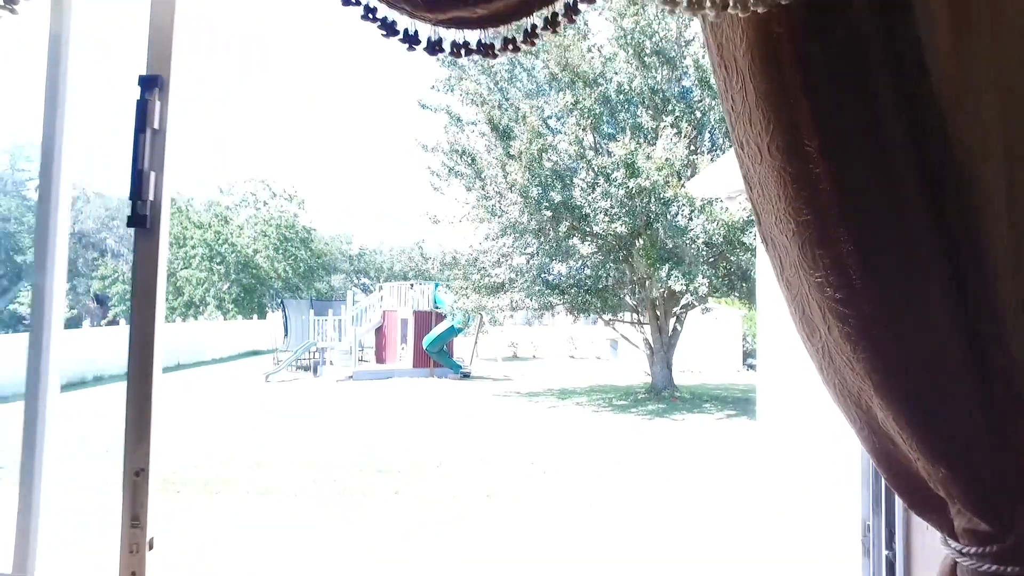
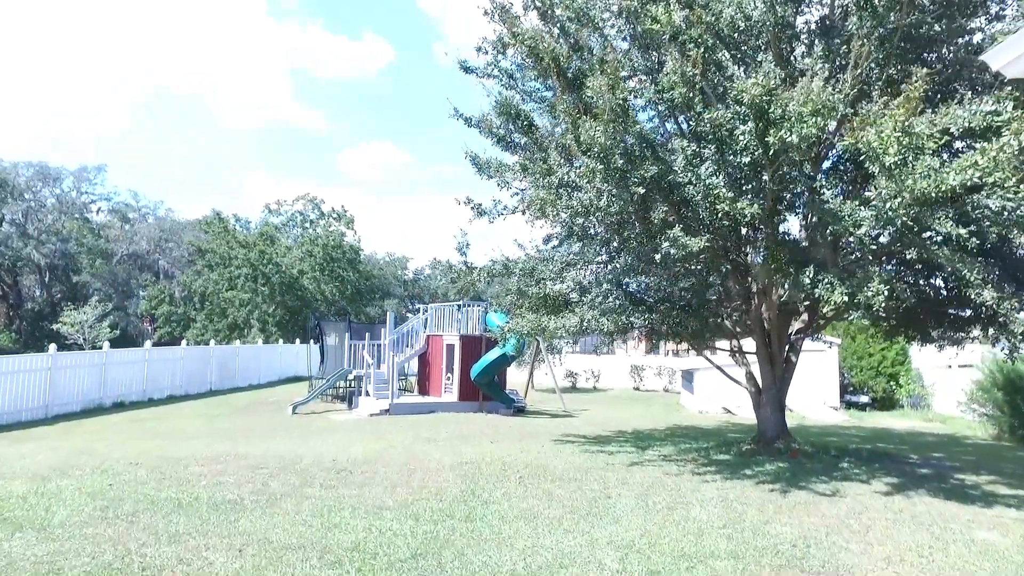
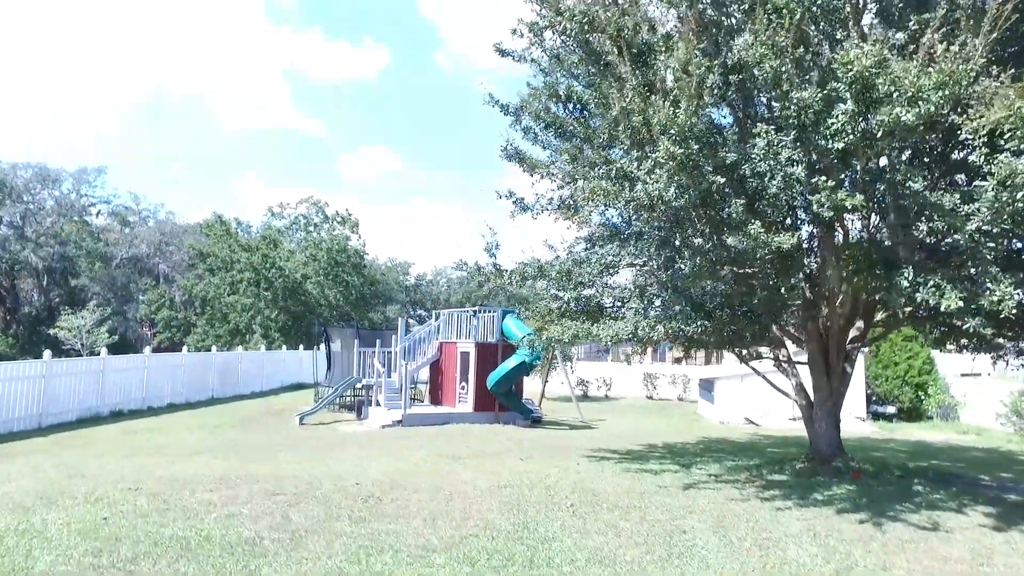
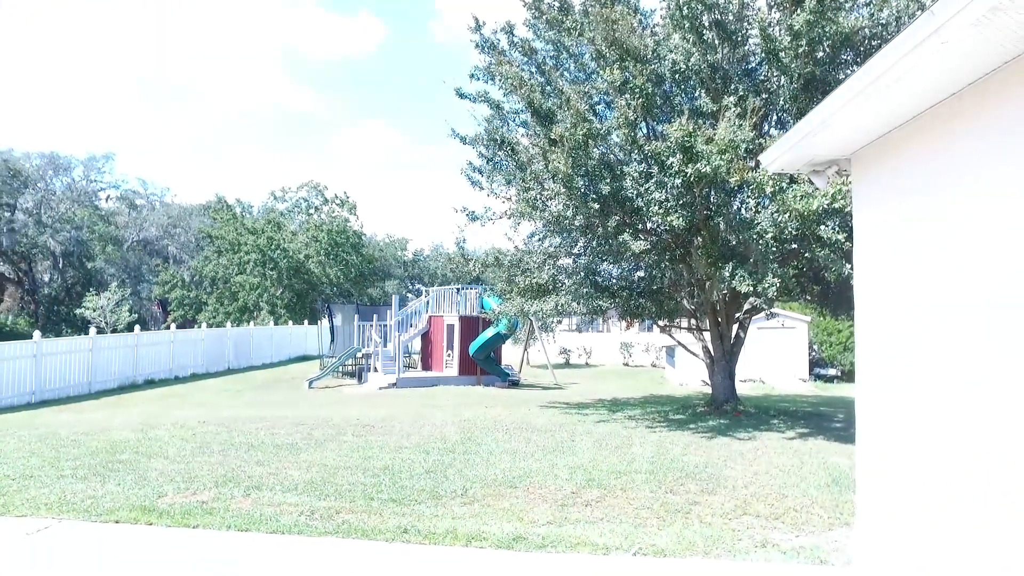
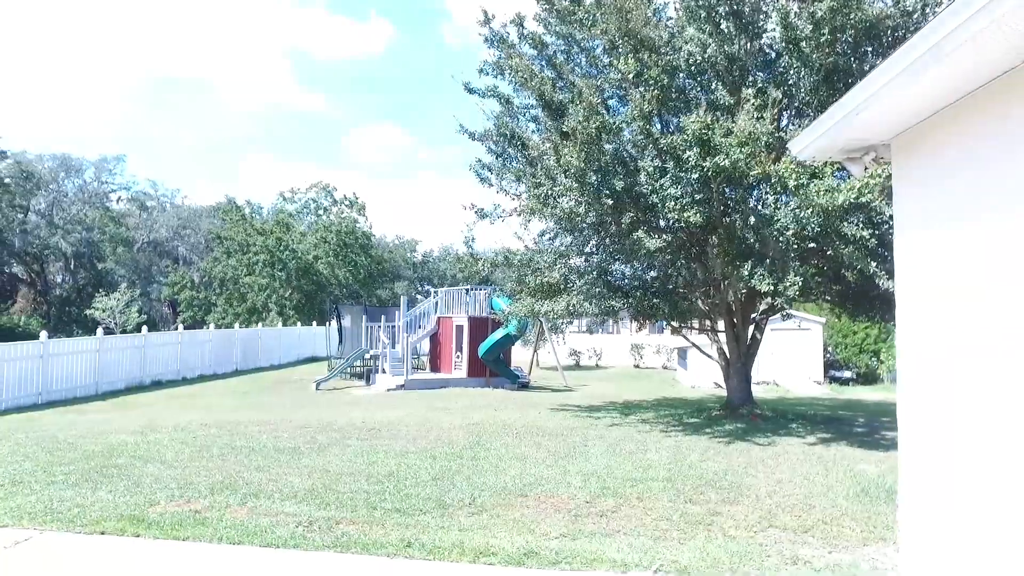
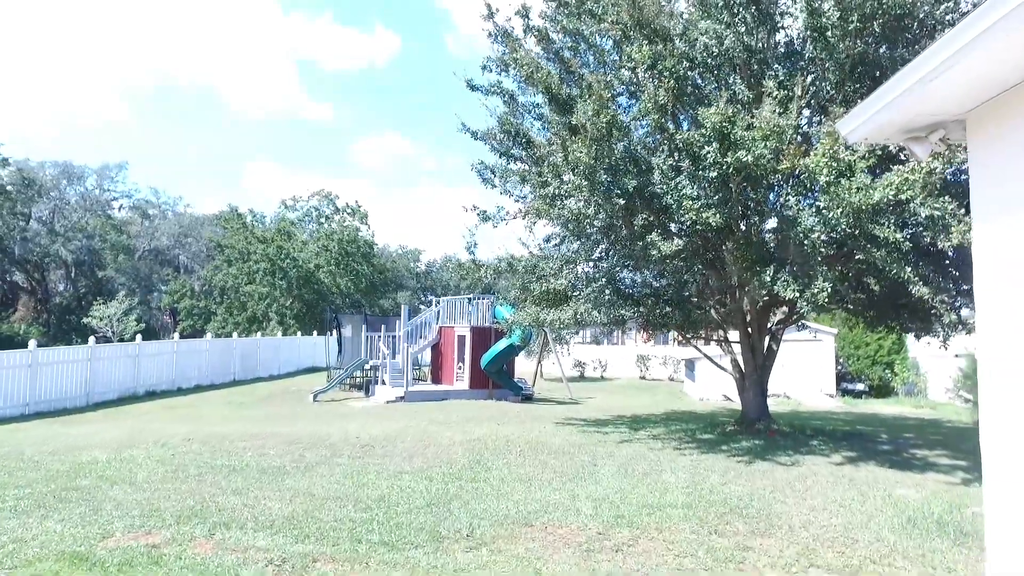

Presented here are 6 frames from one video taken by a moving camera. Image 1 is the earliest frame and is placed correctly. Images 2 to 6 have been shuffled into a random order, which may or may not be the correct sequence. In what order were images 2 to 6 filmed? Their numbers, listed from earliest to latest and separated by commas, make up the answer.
4, 5, 6, 2, 3
